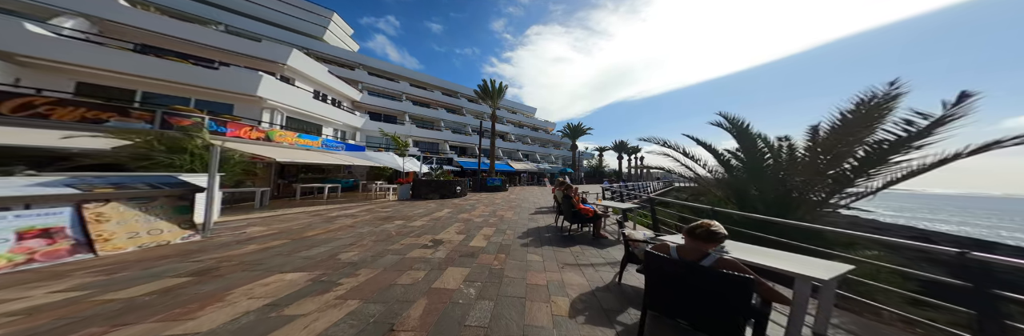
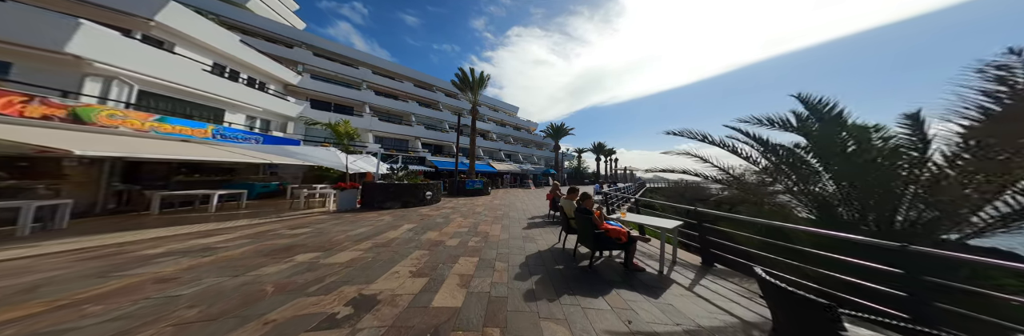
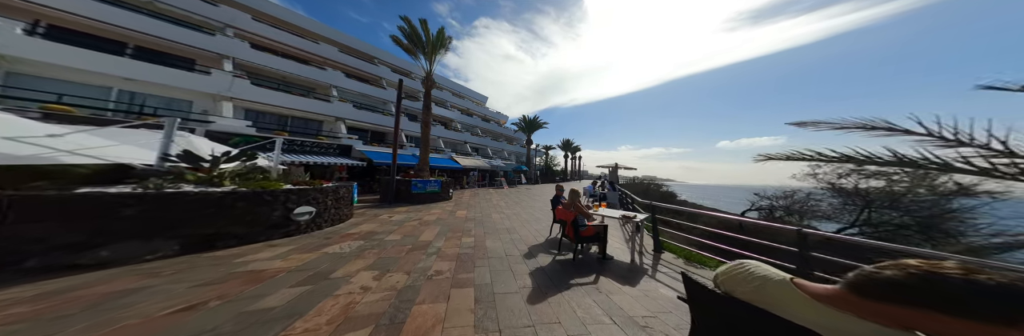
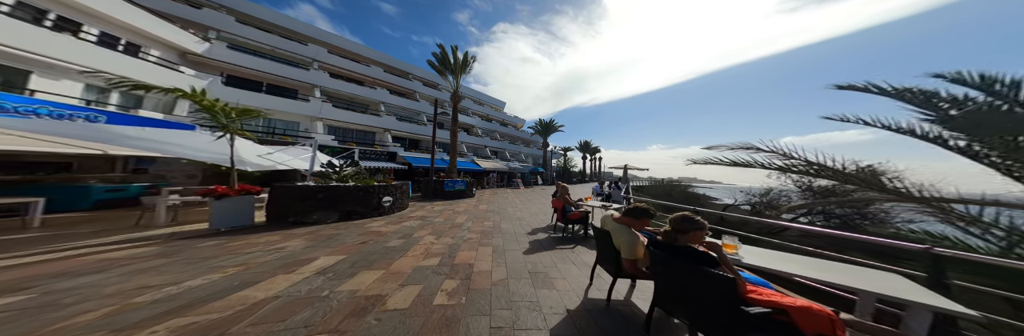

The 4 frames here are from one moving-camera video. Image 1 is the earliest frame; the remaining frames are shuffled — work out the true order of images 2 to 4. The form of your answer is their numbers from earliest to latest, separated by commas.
2, 4, 3
